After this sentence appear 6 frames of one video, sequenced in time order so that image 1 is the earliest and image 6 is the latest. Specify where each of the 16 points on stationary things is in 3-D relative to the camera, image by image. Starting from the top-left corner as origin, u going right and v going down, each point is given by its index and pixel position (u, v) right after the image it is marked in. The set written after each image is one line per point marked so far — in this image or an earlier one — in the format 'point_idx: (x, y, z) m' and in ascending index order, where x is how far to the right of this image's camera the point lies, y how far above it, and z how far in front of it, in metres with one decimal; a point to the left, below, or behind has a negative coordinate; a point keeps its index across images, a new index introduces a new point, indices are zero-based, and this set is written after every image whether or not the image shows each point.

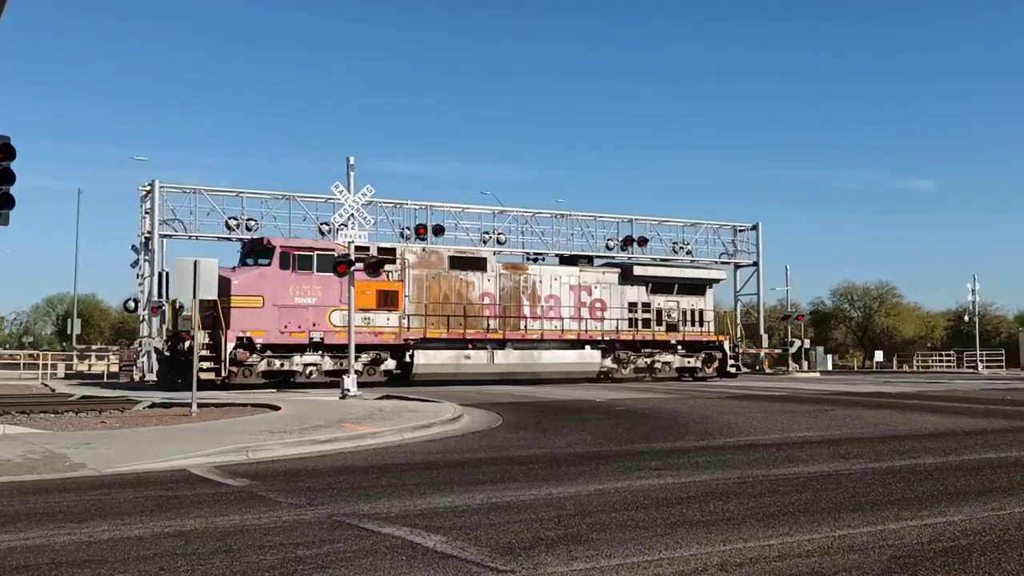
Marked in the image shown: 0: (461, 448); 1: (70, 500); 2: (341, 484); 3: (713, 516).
0: (-0.6, -2.2, +11.6) m
1: (-5.0, -2.4, +9.8) m
2: (-2.0, -2.4, +10.4) m
3: (+2.4, -2.7, +10.2) m
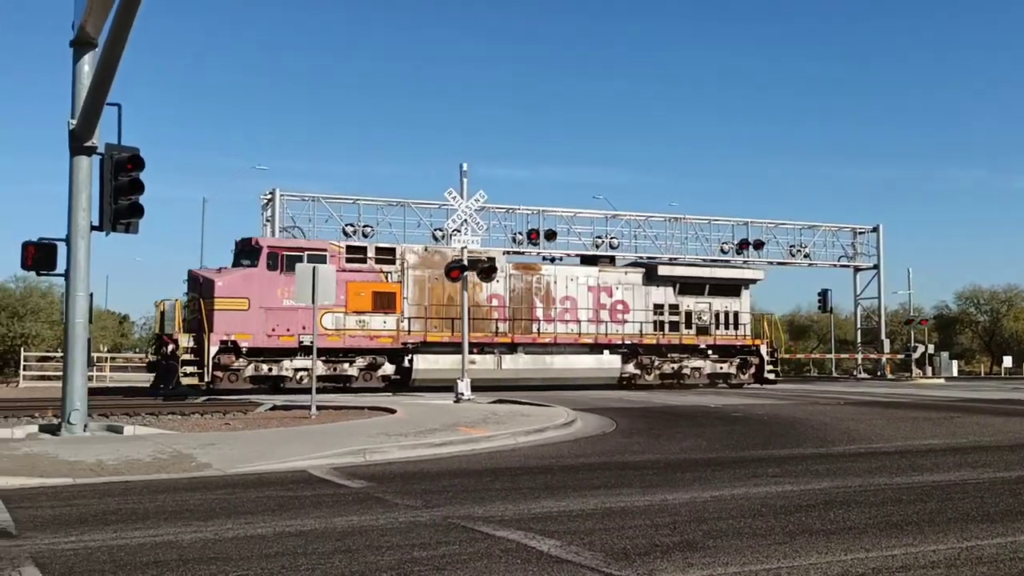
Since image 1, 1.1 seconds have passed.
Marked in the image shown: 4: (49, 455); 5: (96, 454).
0: (+0.8, -2.2, +11.5) m
1: (-3.7, -2.4, +10.1) m
2: (-0.7, -2.4, +10.5) m
3: (+3.7, -2.7, +10.0) m
4: (-6.0, -2.2, +11.6) m
5: (-5.4, -2.2, +11.7) m
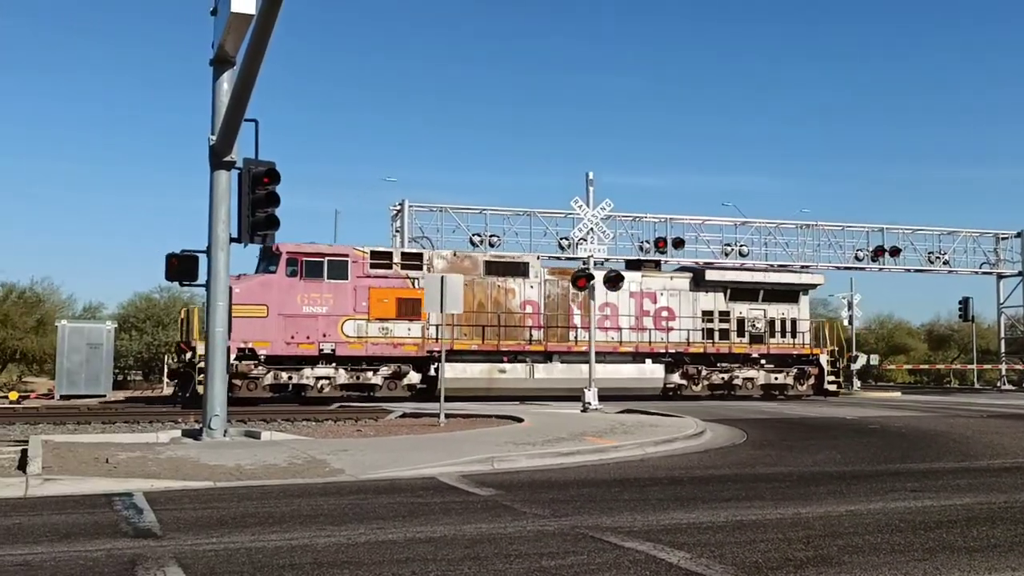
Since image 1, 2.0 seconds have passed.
0: (+2.4, -2.3, +11.4) m
1: (-2.2, -2.6, +10.3) m
2: (+0.9, -2.5, +10.5) m
3: (+5.2, -2.8, +9.6) m
4: (-4.4, -2.4, +12.0) m
5: (-3.8, -2.4, +12.0) m
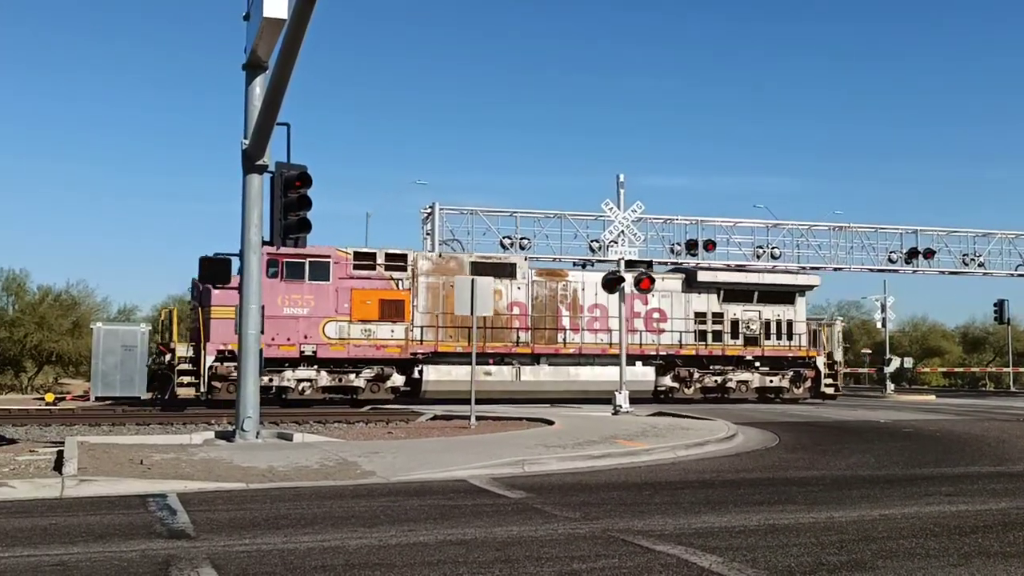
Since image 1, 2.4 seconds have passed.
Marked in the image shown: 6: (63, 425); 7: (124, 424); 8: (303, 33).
0: (+2.8, -2.3, +11.3) m
1: (-1.8, -2.6, +10.3) m
2: (+1.2, -2.5, +10.4) m
3: (+5.5, -2.8, +9.5) m
4: (-4.0, -2.4, +12.1) m
5: (-3.4, -2.4, +12.1) m
6: (-9.0, -2.8, +17.7) m
7: (-7.9, -2.8, +17.7) m
8: (-2.6, +3.2, +10.7) m
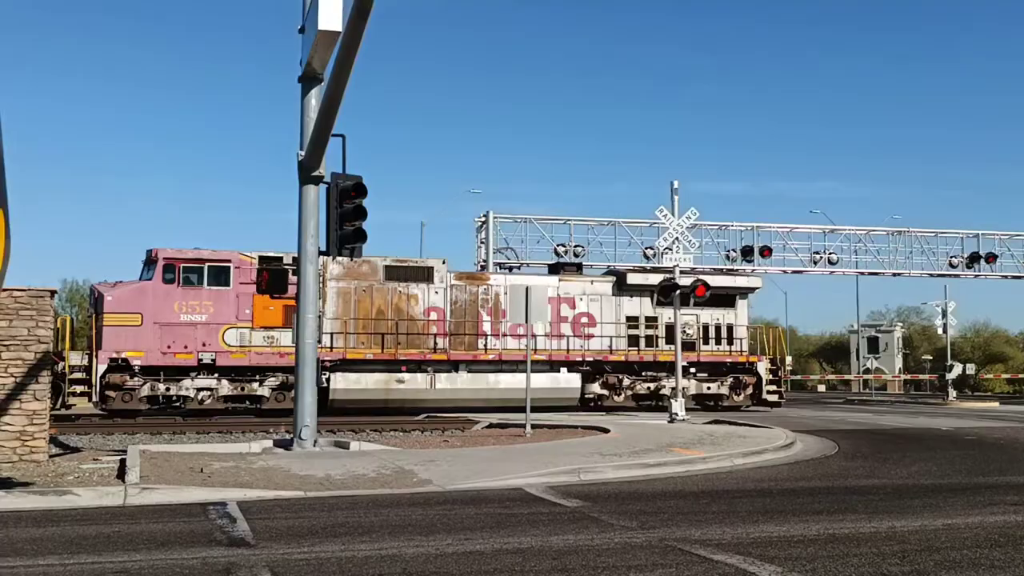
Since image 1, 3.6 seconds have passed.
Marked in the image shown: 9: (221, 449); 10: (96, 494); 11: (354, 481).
0: (+3.5, -2.4, +11.2) m
1: (-1.1, -2.7, +10.4) m
2: (+1.9, -2.6, +10.4) m
3: (+6.1, -2.9, +9.3) m
4: (-3.3, -2.6, +12.2) m
5: (-2.7, -2.5, +12.2) m
6: (-8.1, -3.0, +18.0) m
7: (-7.0, -3.0, +18.0) m
8: (-1.9, +3.0, +10.8) m
9: (-5.1, -2.7, +14.8) m
10: (-5.2, -2.6, +10.8) m
11: (-2.1, -2.5, +11.2) m
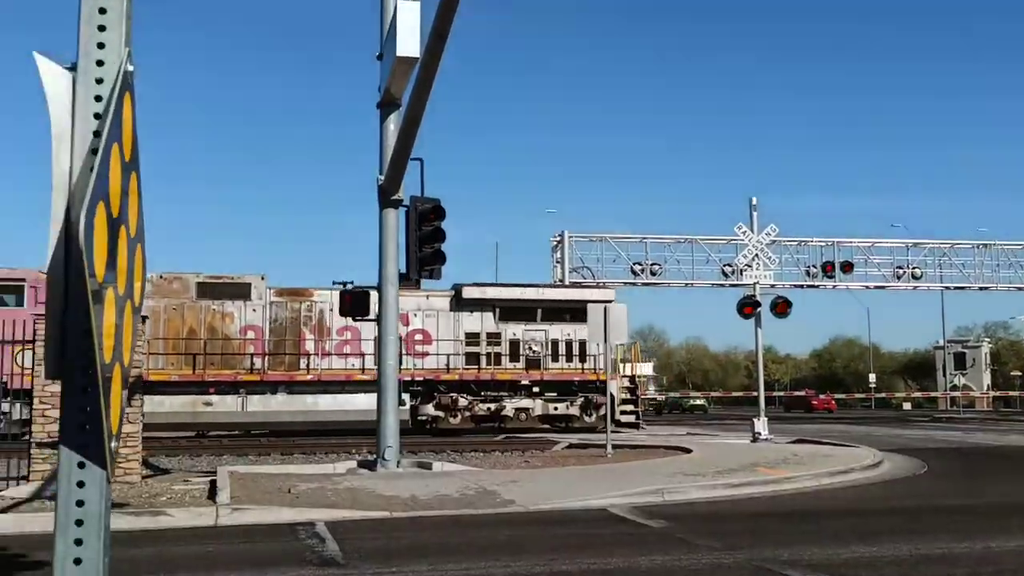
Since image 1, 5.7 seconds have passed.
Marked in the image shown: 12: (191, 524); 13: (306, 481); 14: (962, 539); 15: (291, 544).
0: (+4.5, -2.6, +11.0) m
1: (-0.1, -3.0, +10.4) m
2: (+2.9, -2.8, +10.3) m
3: (+7.1, -3.0, +9.0) m
4: (-2.2, -2.9, +12.3) m
5: (-1.6, -2.8, +12.3) m
6: (-6.8, -3.5, +18.3) m
7: (-5.7, -3.4, +18.3) m
8: (-1.0, +2.8, +11.0) m
9: (-3.9, -3.1, +15.0) m
10: (-4.1, -2.9, +11.0) m
11: (-1.0, -2.7, +11.2) m
12: (-4.0, -2.9, +10.7) m
13: (-3.3, -2.9, +13.2) m
14: (+5.1, -2.8, +9.8) m
15: (-2.6, -3.0, +10.2) m
